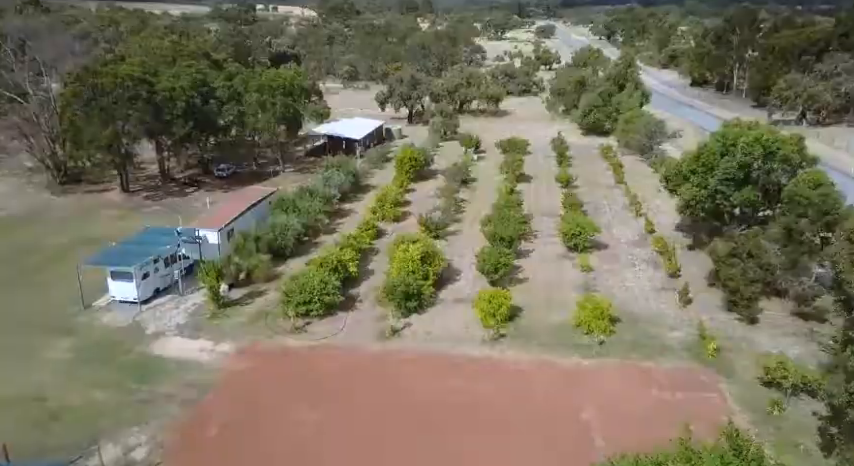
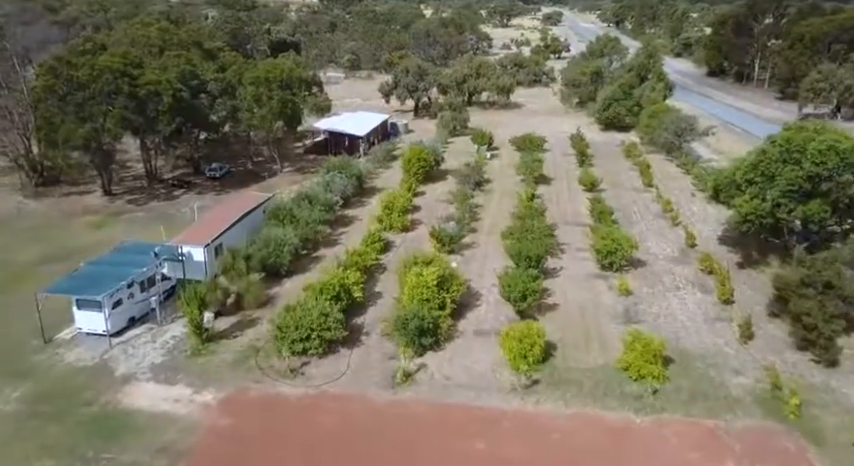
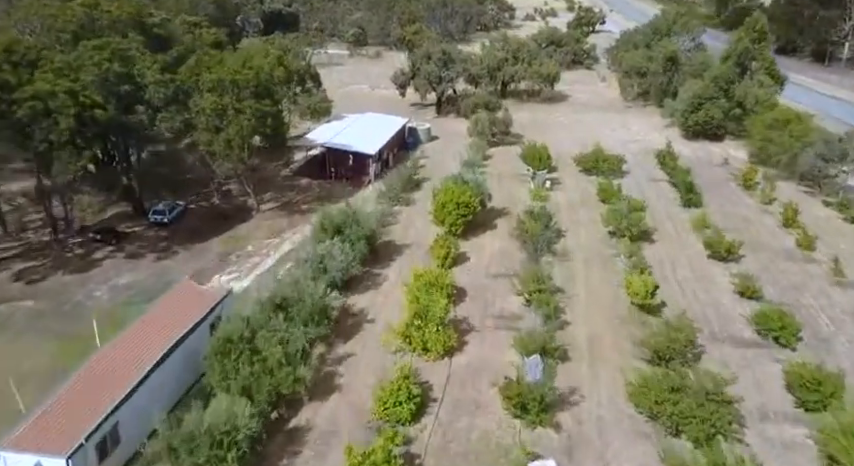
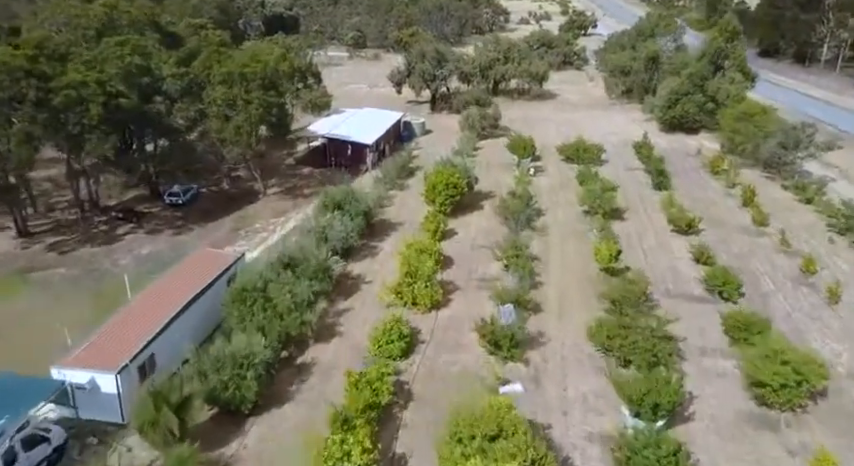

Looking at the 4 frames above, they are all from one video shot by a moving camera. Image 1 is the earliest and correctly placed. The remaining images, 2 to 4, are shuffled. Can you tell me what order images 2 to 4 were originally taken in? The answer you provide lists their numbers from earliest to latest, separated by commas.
2, 4, 3
